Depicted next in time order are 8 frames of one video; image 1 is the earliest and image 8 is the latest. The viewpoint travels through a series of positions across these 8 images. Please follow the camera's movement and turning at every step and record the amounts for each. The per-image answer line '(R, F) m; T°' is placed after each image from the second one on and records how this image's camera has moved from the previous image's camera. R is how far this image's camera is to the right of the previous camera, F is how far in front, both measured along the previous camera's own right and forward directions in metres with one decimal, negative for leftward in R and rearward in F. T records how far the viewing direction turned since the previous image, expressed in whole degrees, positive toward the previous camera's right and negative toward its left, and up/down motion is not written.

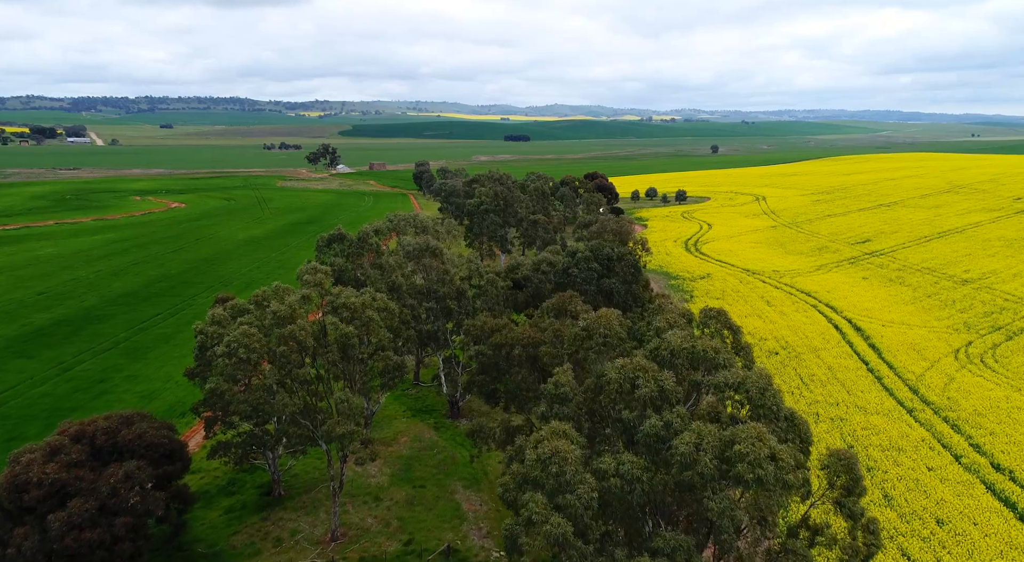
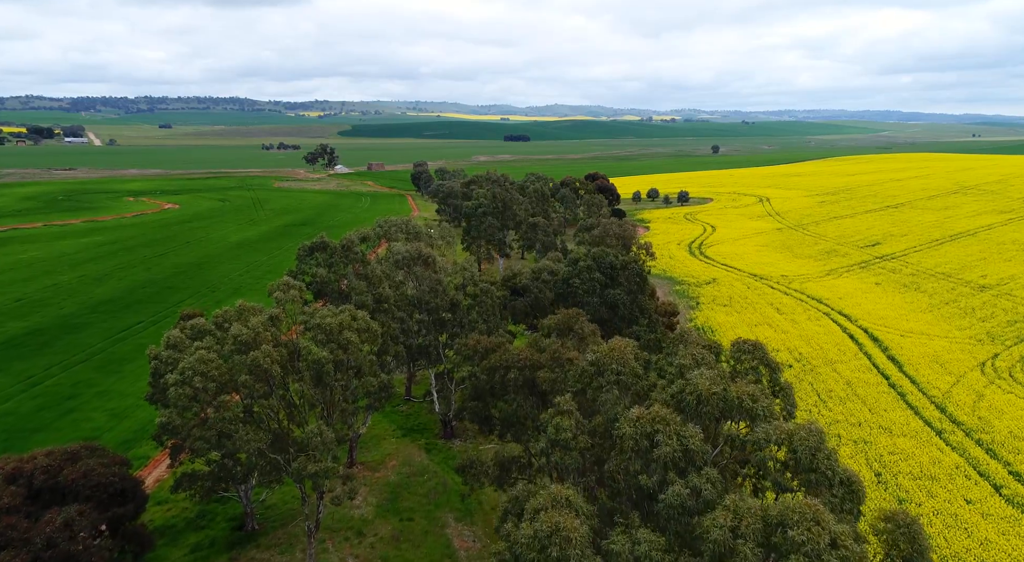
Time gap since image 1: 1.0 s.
(+0.1, +2.8) m; 0°
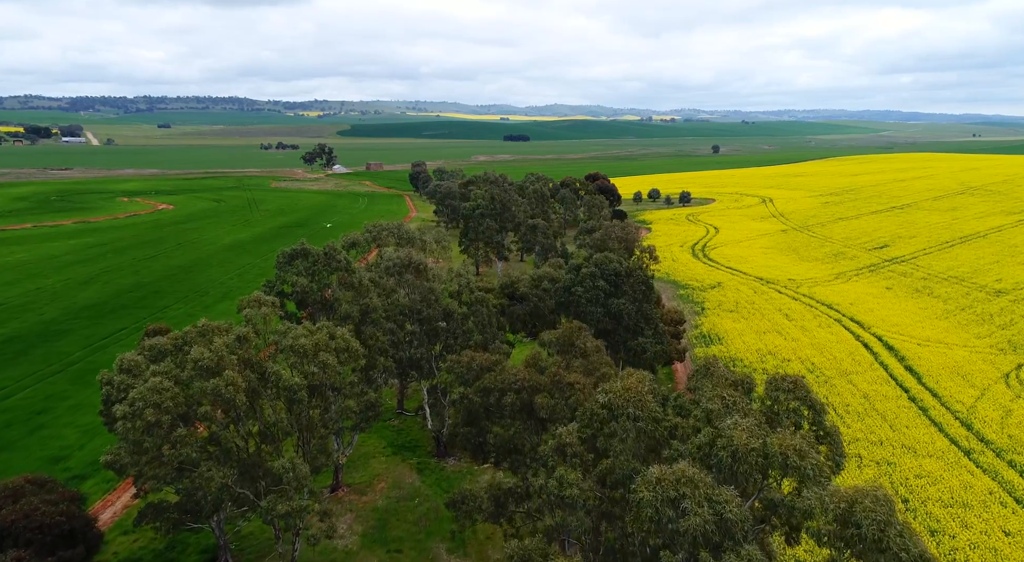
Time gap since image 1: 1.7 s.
(+0.1, +2.4) m; 0°
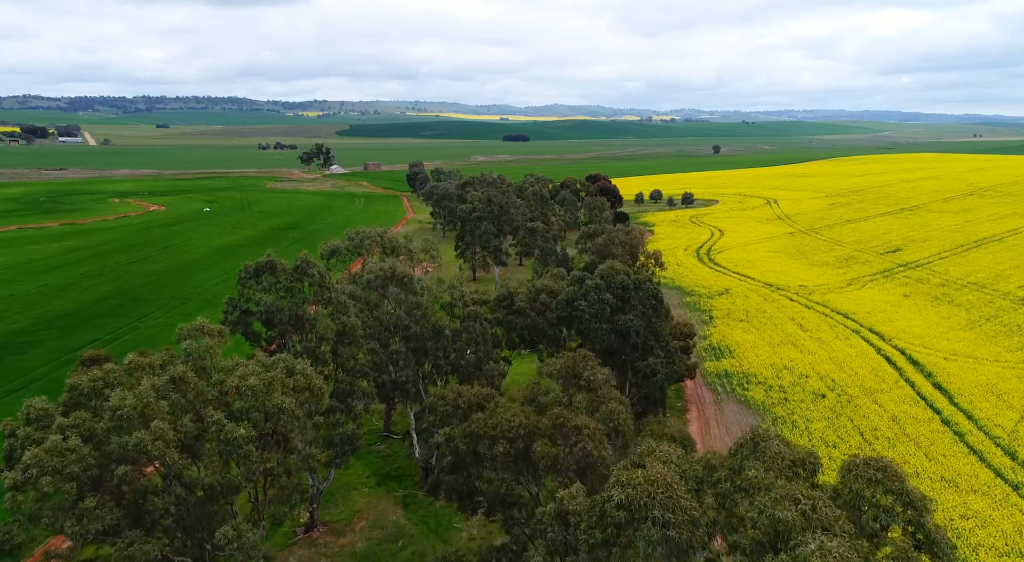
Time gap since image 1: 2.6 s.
(+0.2, +3.4) m; 0°
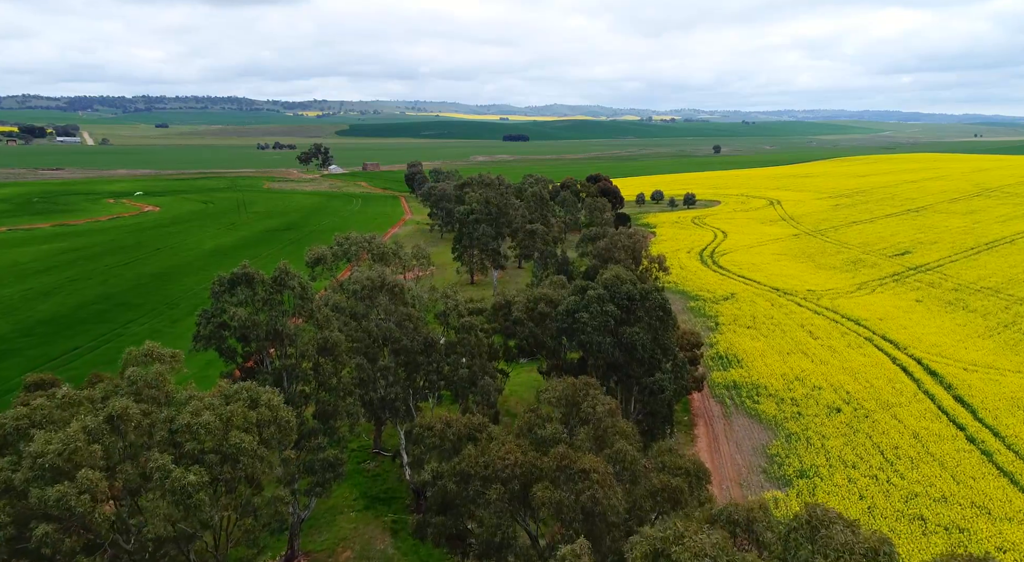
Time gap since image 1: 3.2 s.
(+0.1, +2.2) m; 0°
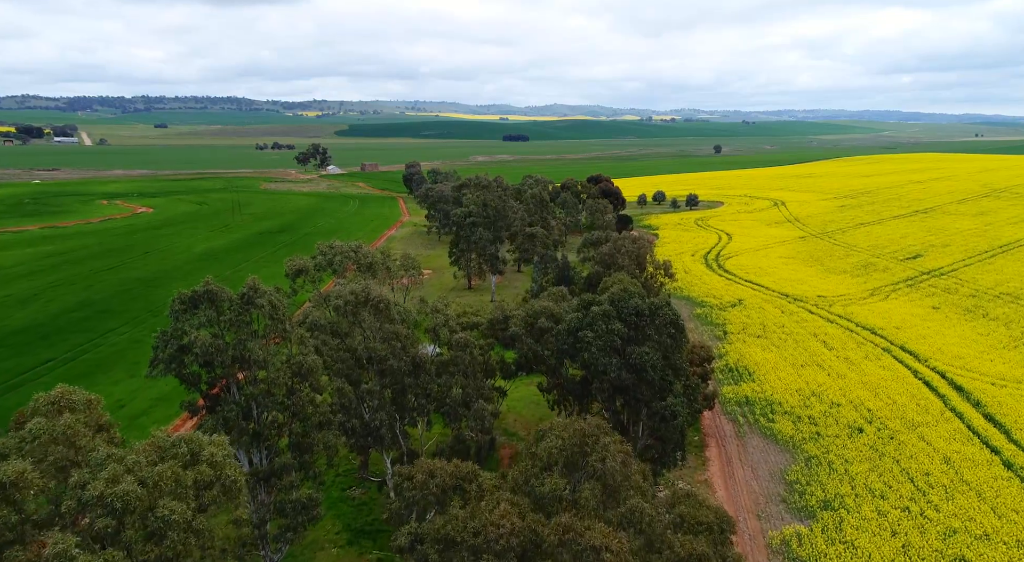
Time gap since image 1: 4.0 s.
(+0.1, +2.7) m; 0°
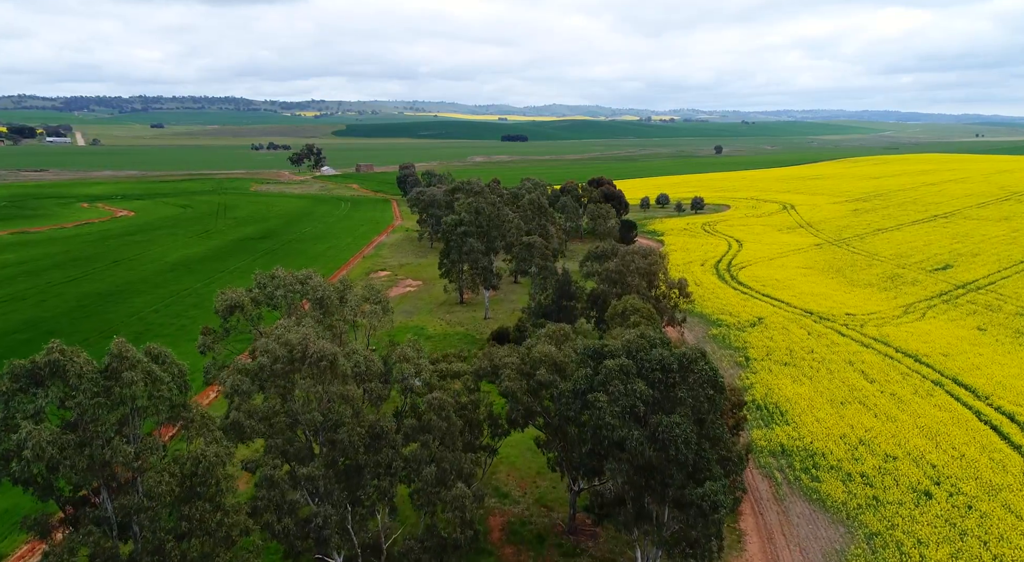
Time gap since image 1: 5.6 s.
(+0.3, +6.6) m; 0°
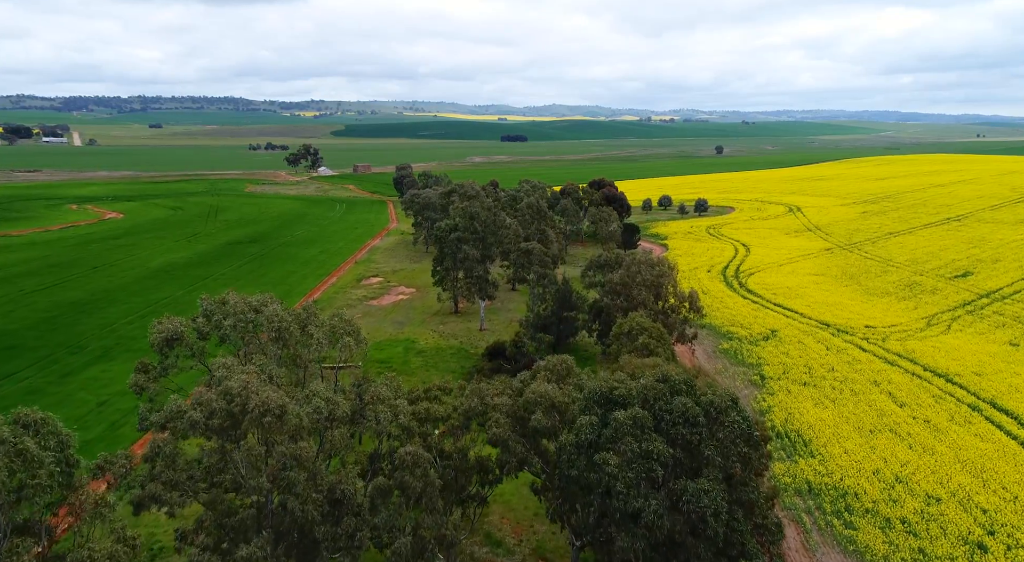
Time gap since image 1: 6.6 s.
(+0.2, +3.8) m; 0°
